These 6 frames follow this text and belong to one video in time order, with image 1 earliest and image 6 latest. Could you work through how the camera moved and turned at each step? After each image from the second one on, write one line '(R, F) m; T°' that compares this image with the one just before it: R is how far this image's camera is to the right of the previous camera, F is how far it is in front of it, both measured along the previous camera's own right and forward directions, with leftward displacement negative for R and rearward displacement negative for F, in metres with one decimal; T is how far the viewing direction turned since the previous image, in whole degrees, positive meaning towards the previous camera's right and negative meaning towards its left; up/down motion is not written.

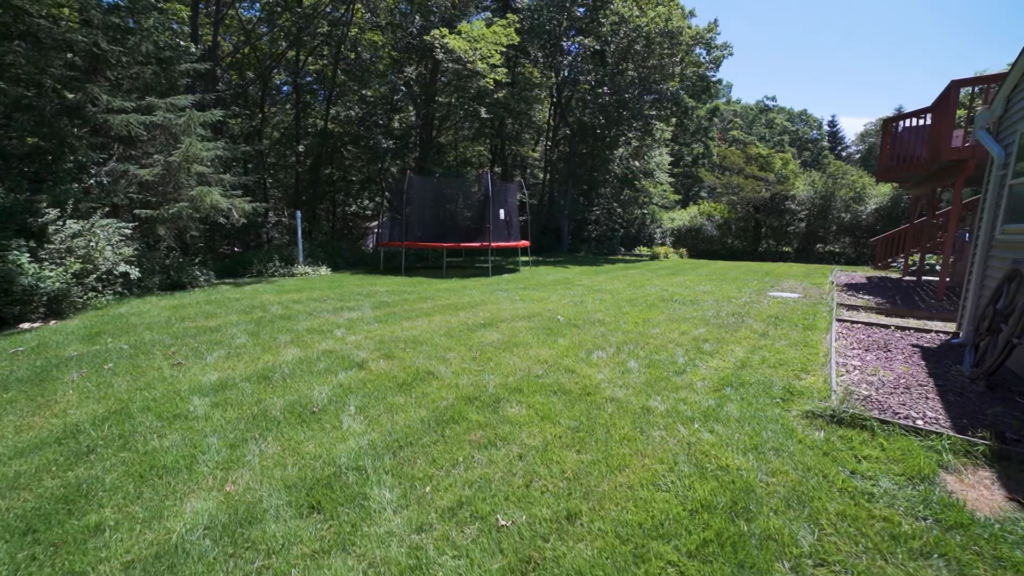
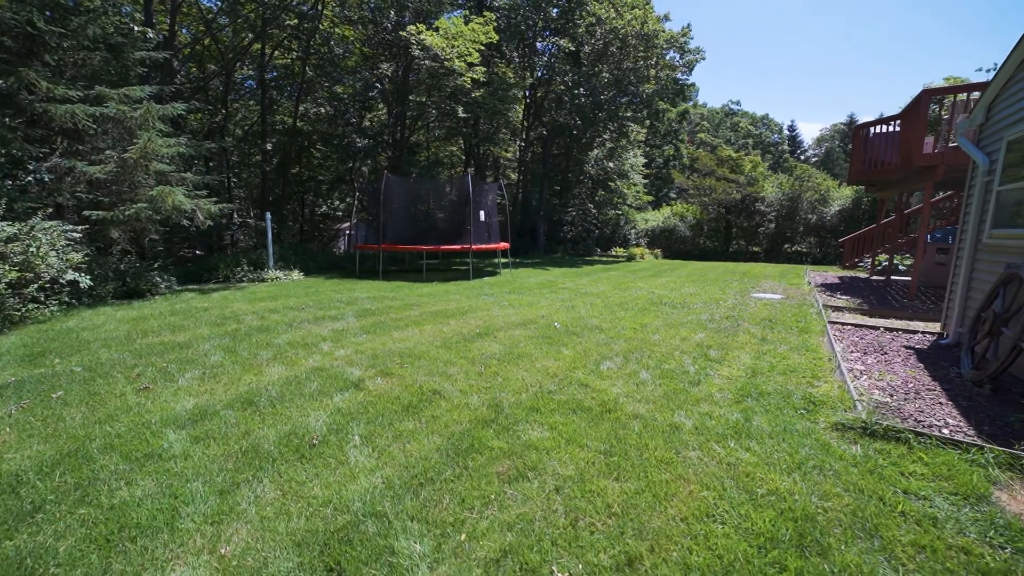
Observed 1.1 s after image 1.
(-0.4, +0.3) m; +4°
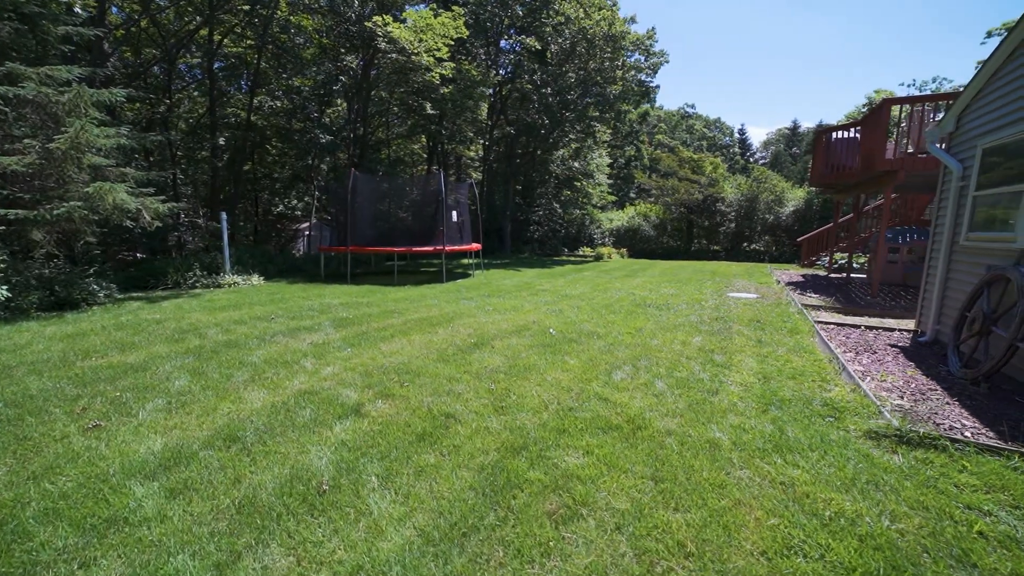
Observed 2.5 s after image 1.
(-0.5, +0.3) m; +6°
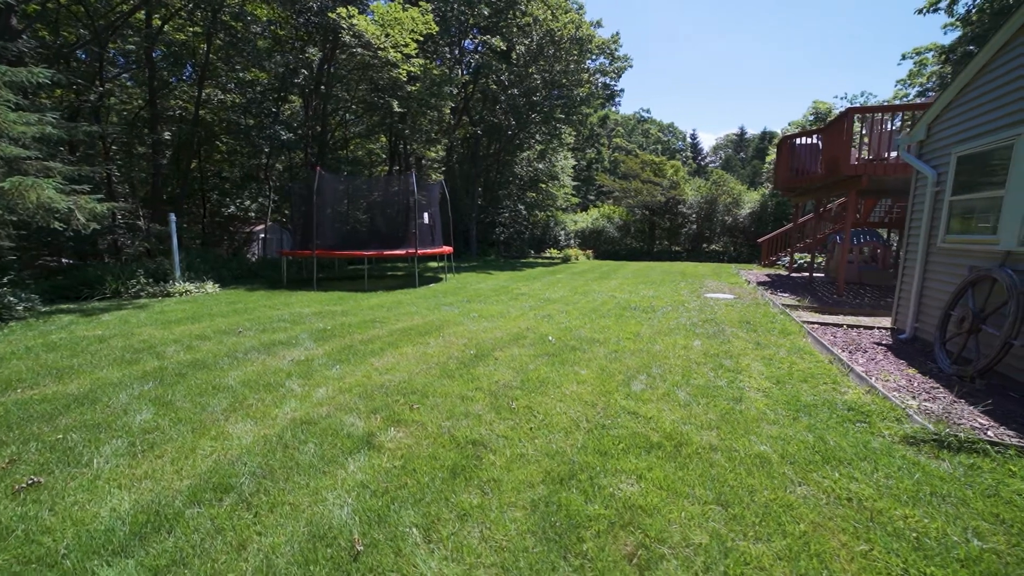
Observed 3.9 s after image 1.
(-0.5, +0.3) m; +6°
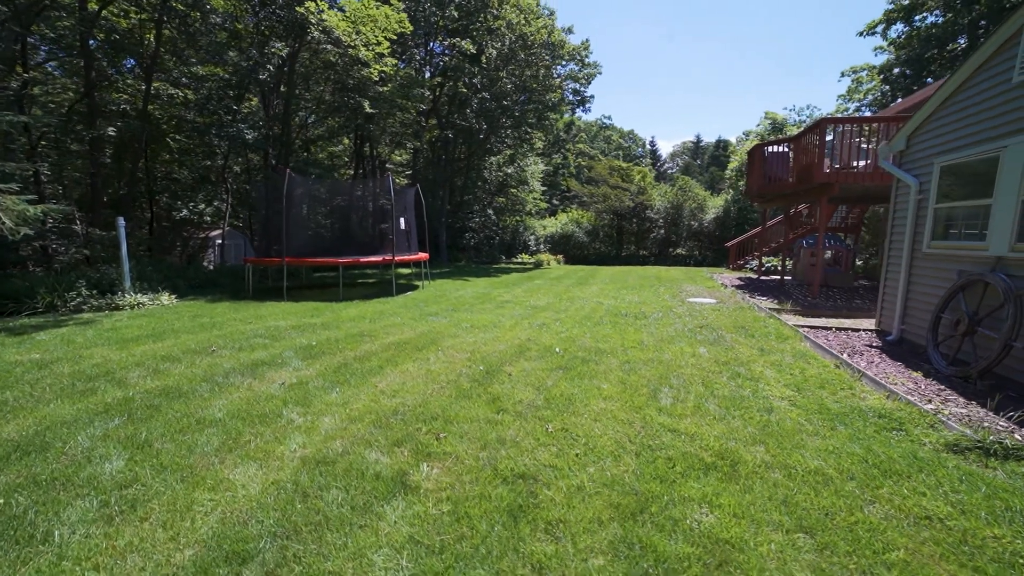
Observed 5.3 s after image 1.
(-0.5, +0.3) m; +5°
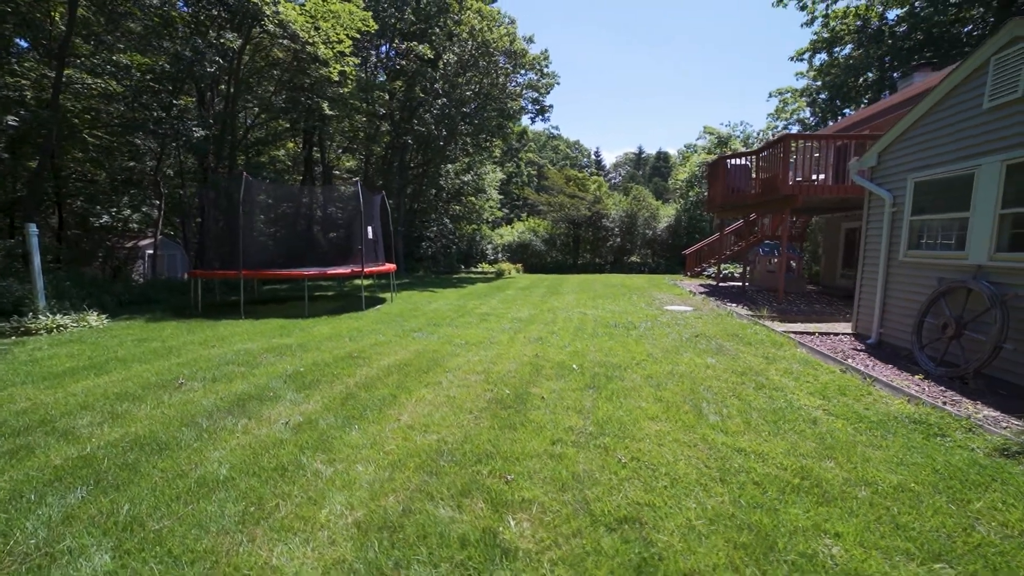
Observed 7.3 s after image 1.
(-0.8, +0.4) m; +8°
